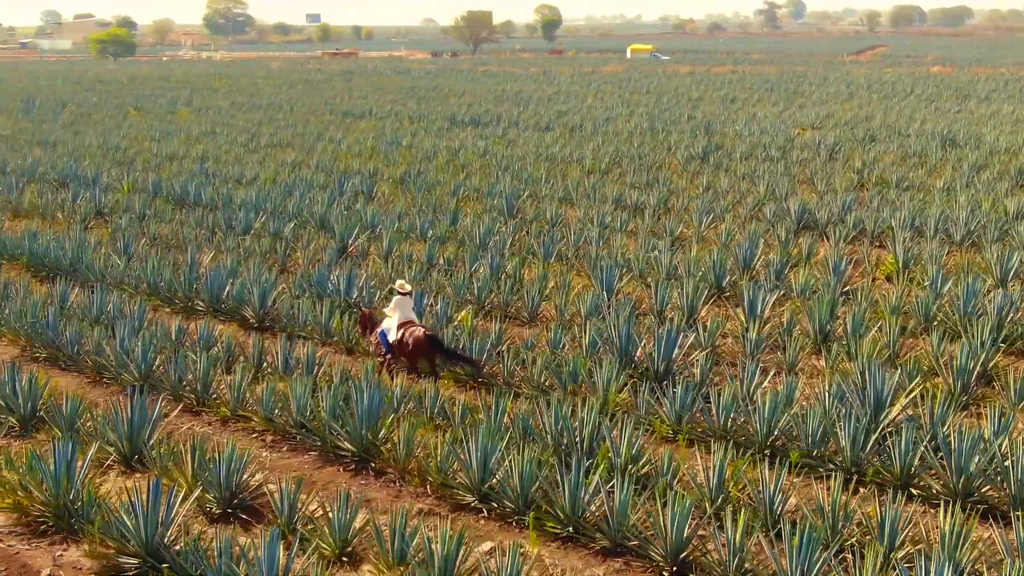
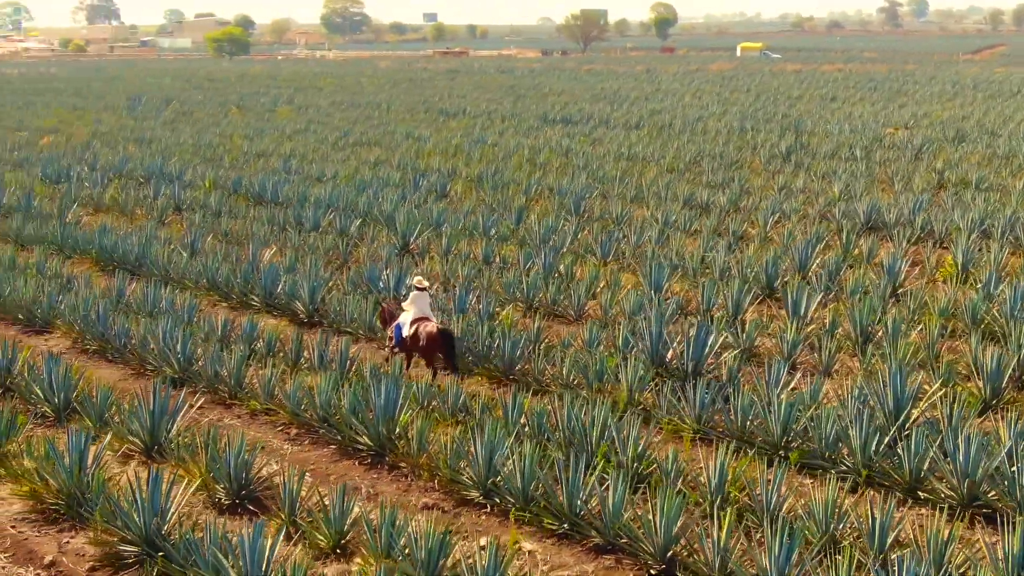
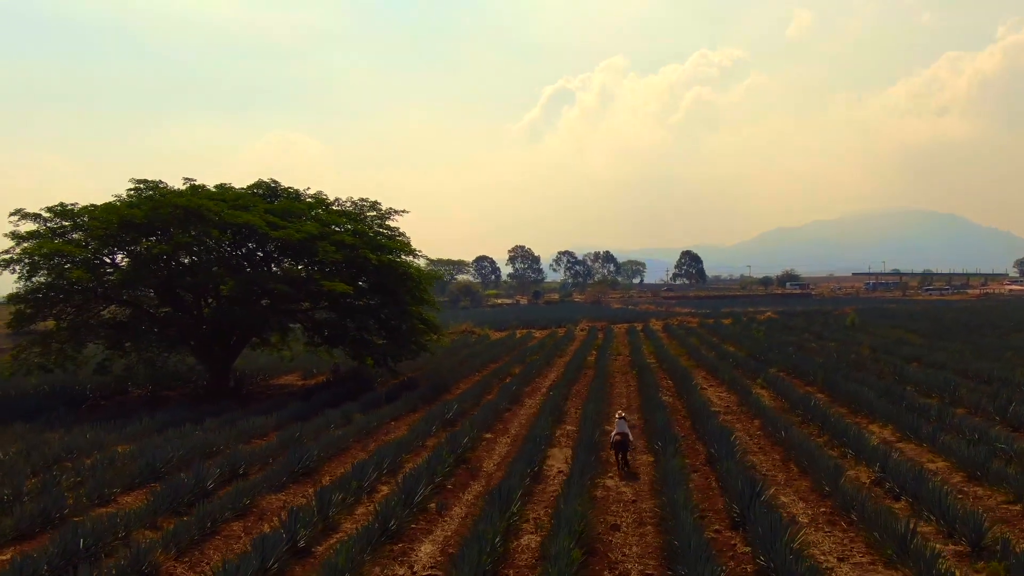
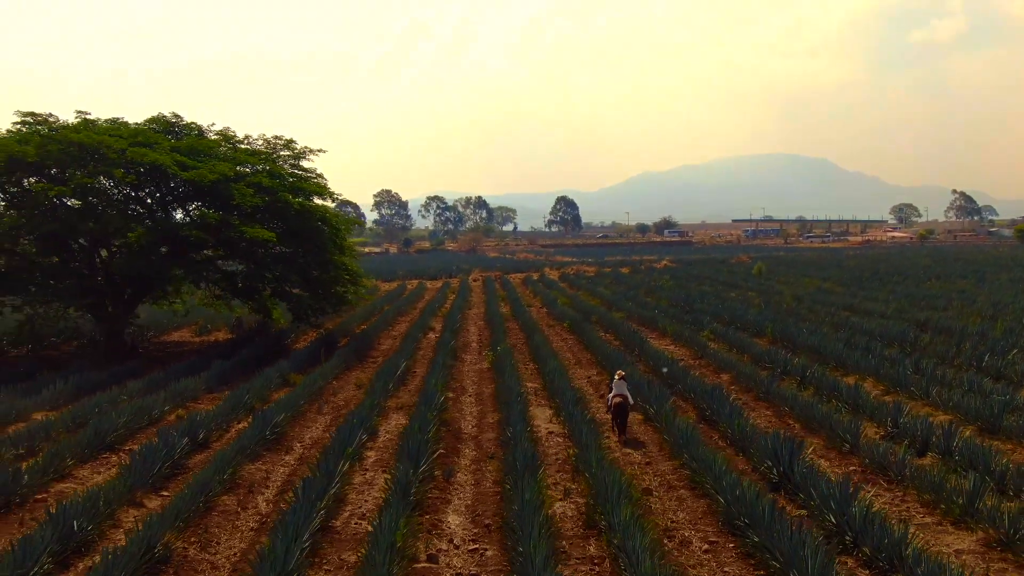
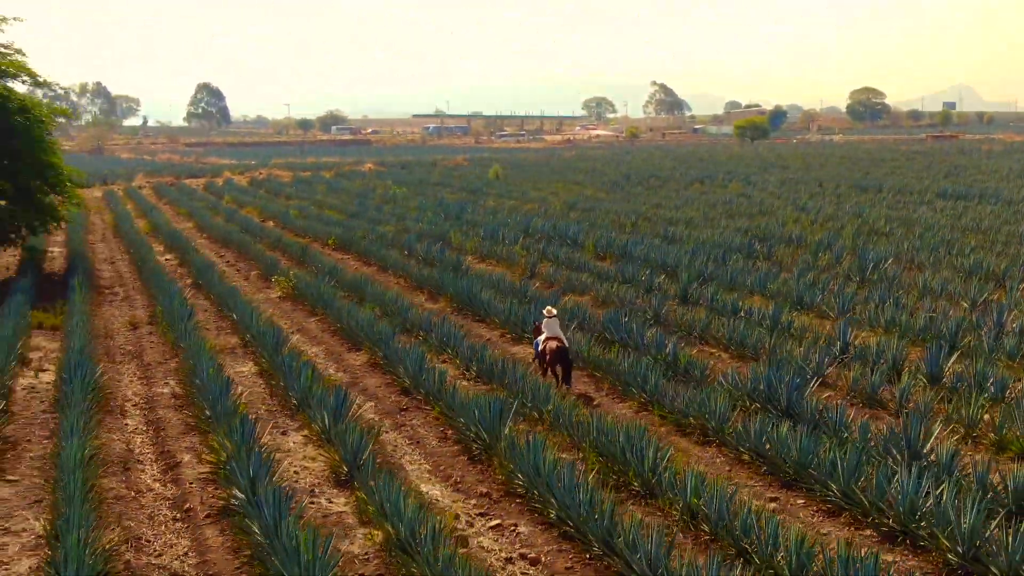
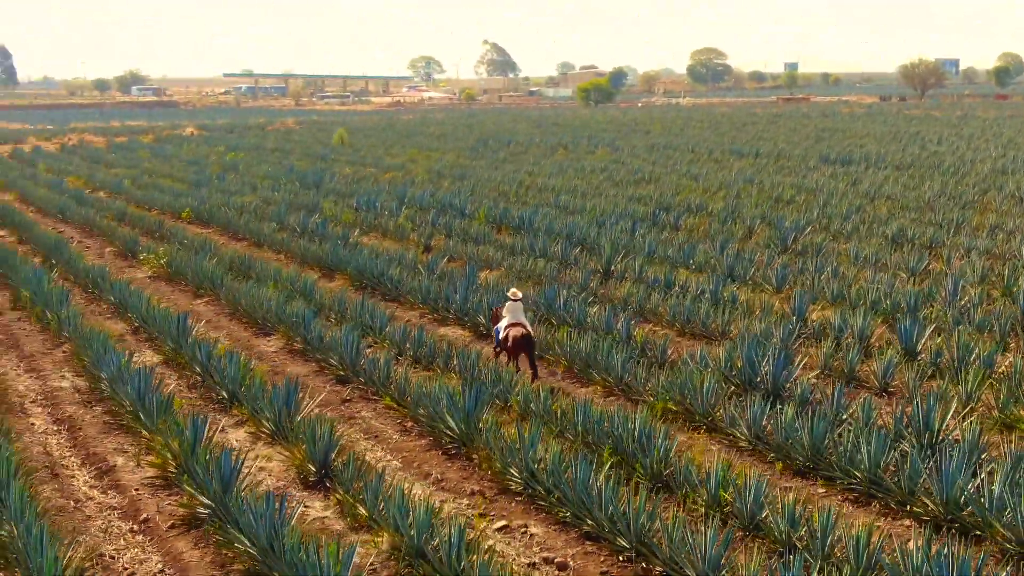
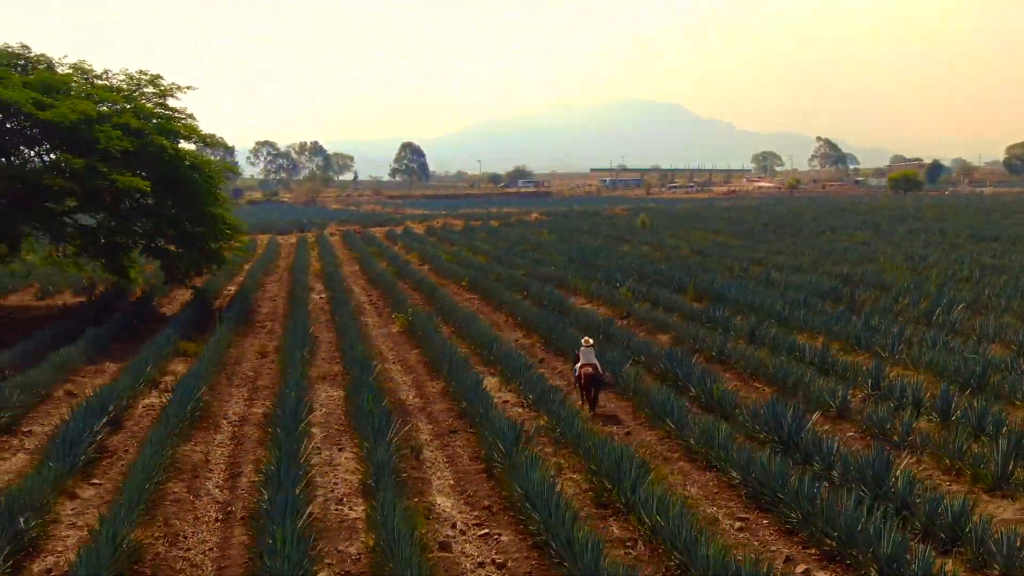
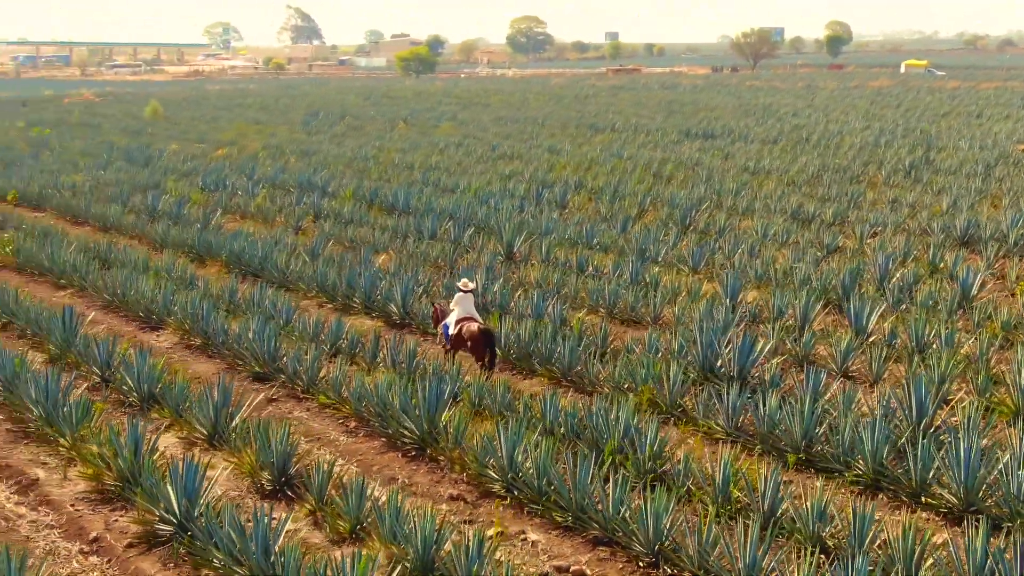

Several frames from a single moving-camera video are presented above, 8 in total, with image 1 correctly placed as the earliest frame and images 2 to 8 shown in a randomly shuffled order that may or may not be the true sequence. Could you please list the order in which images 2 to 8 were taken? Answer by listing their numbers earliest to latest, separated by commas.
2, 8, 6, 5, 7, 4, 3
